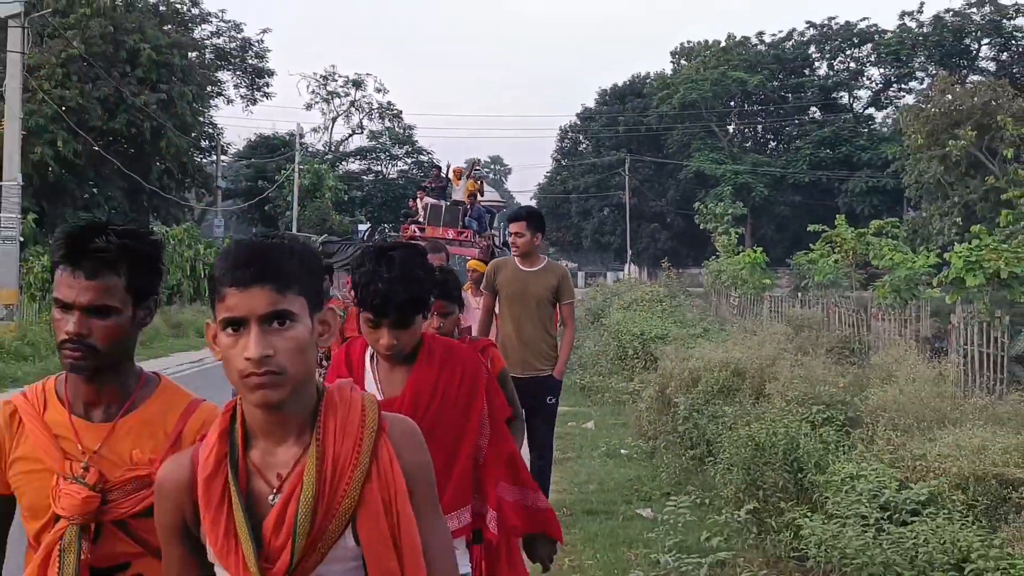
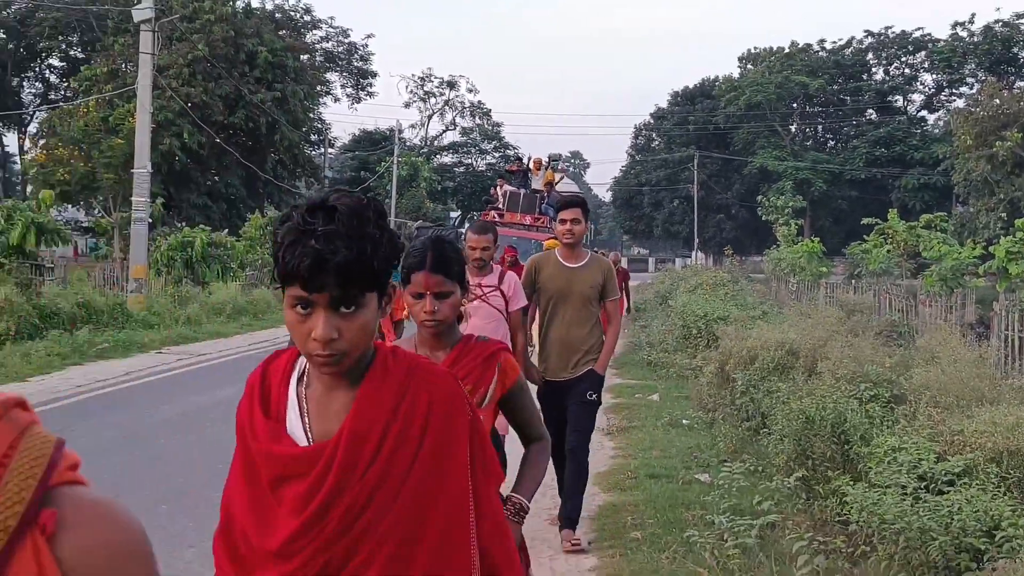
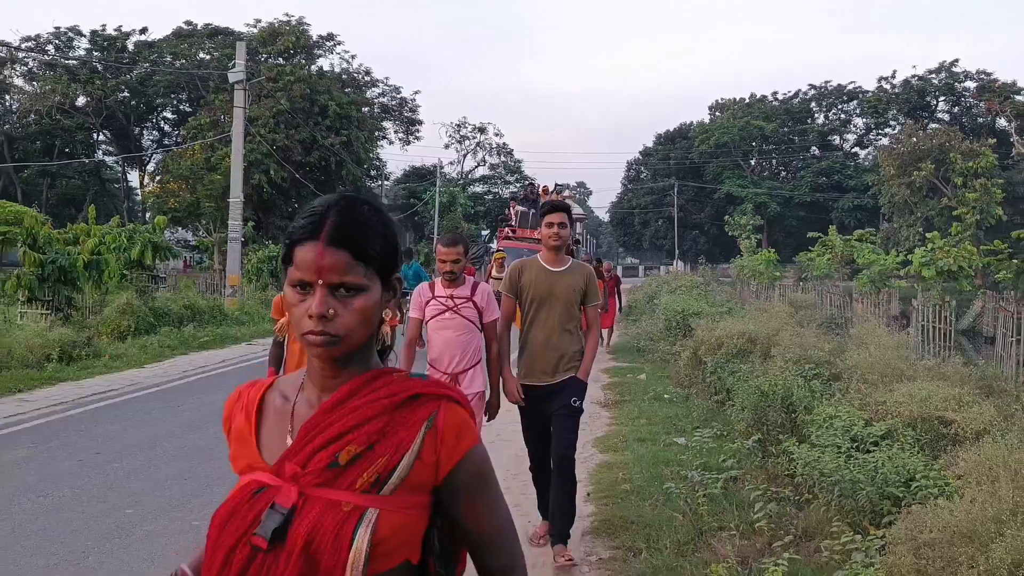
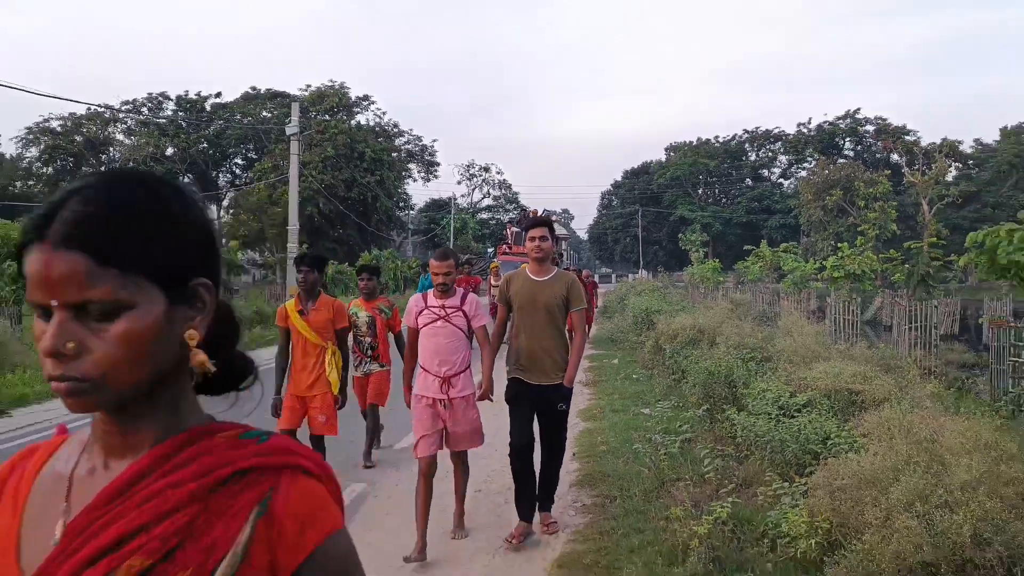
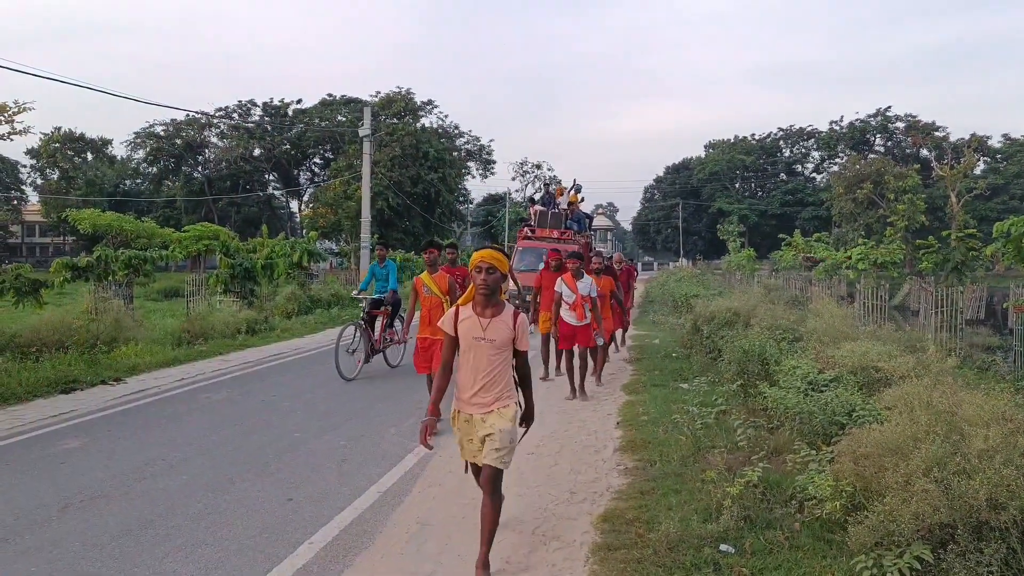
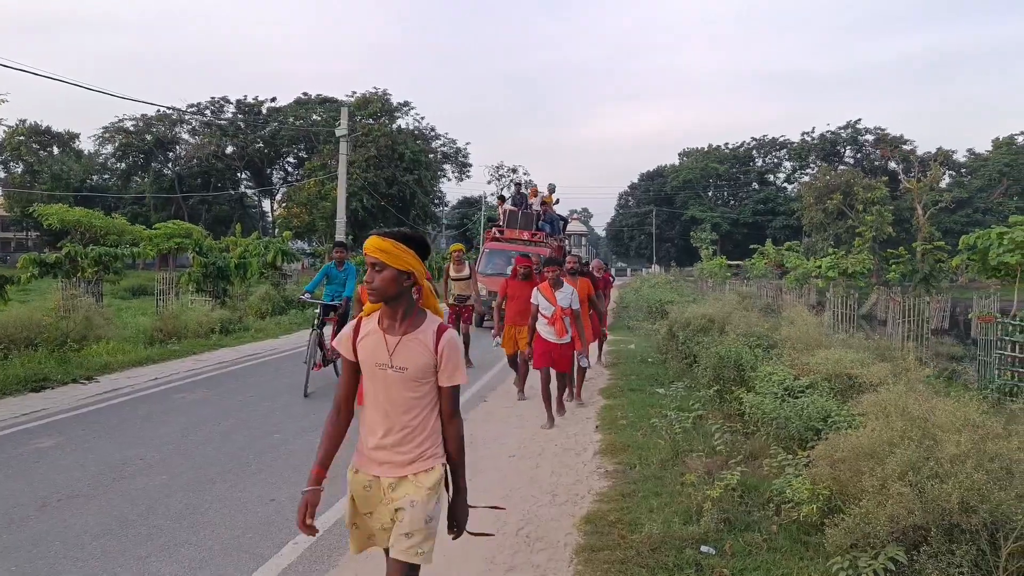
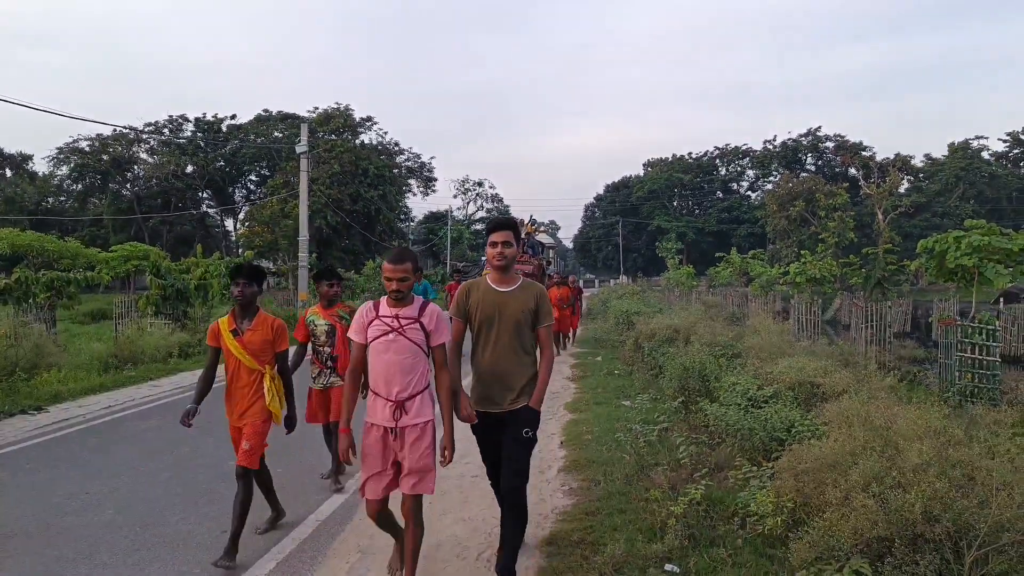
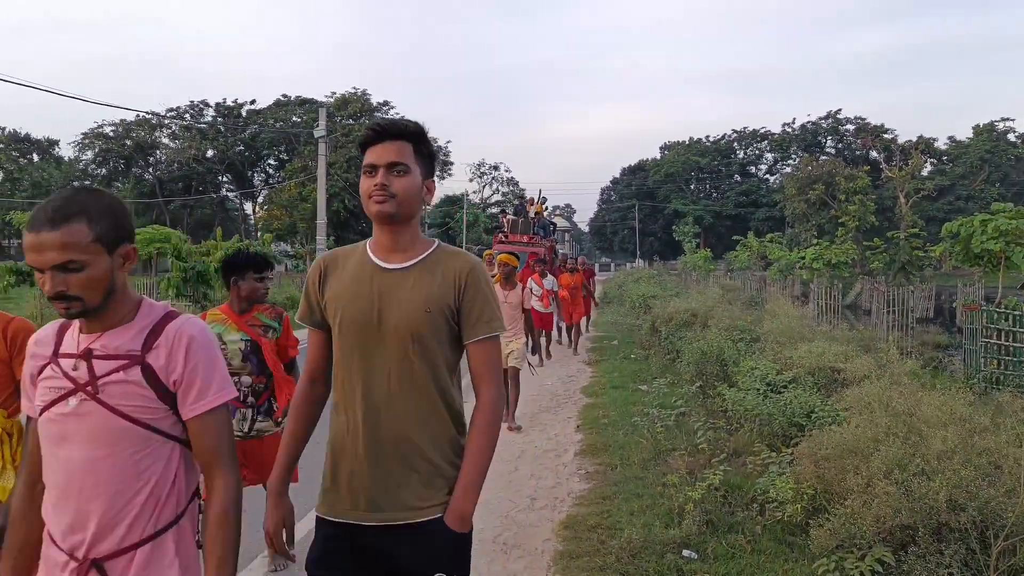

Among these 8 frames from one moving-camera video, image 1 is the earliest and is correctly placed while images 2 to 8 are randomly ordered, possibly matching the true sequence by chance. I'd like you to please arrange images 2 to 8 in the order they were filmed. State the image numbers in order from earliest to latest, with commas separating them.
2, 3, 4, 7, 8, 5, 6
